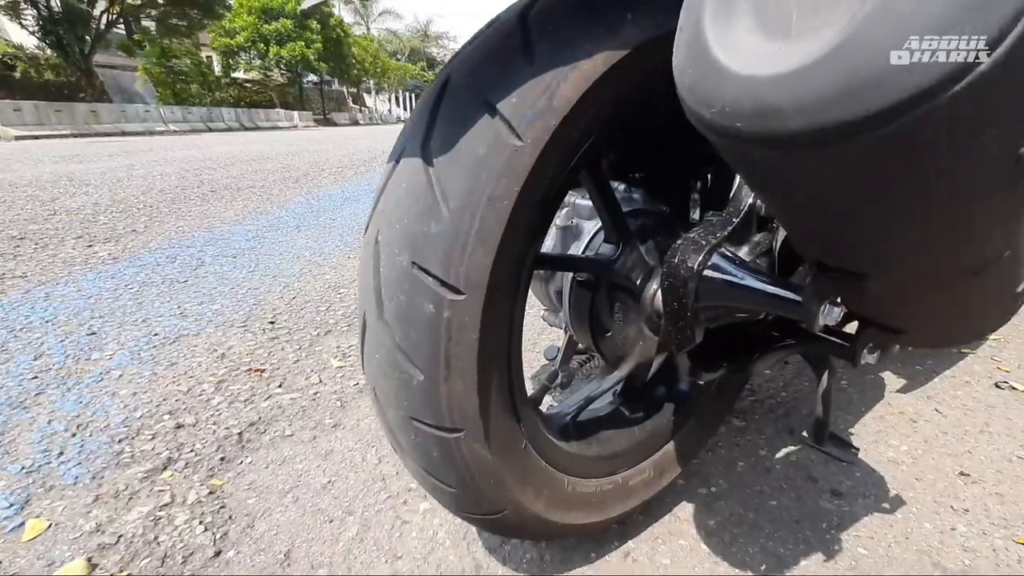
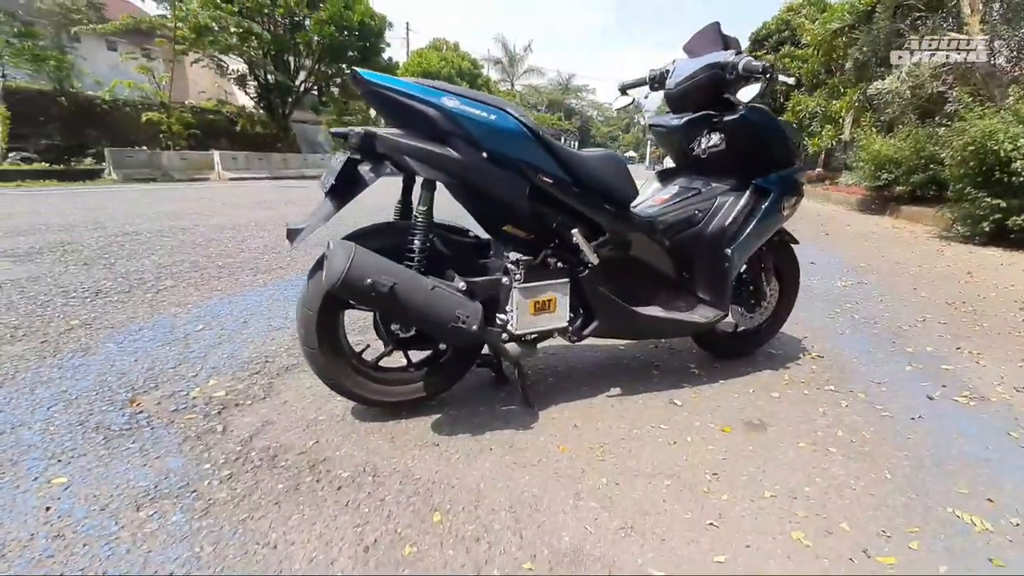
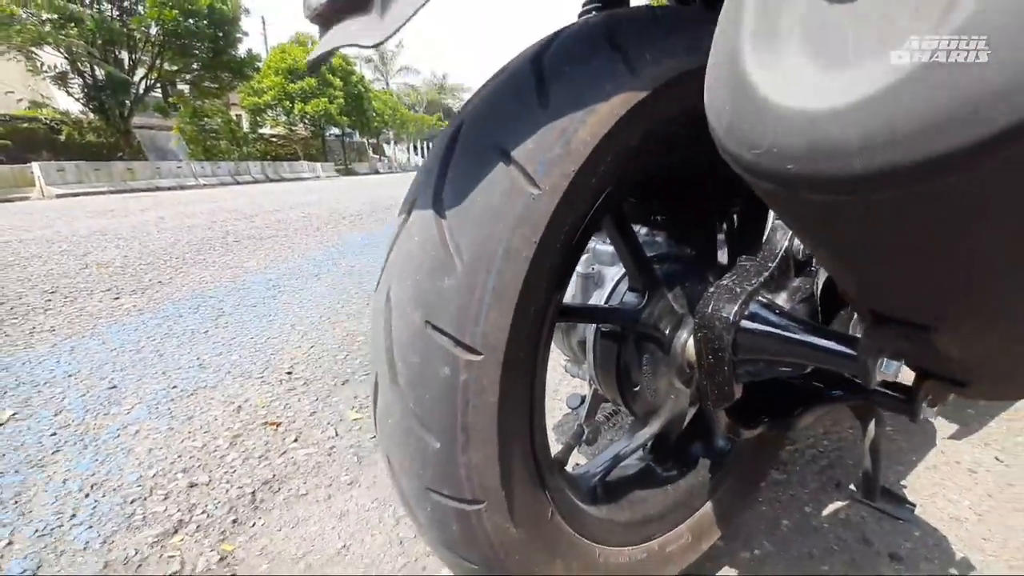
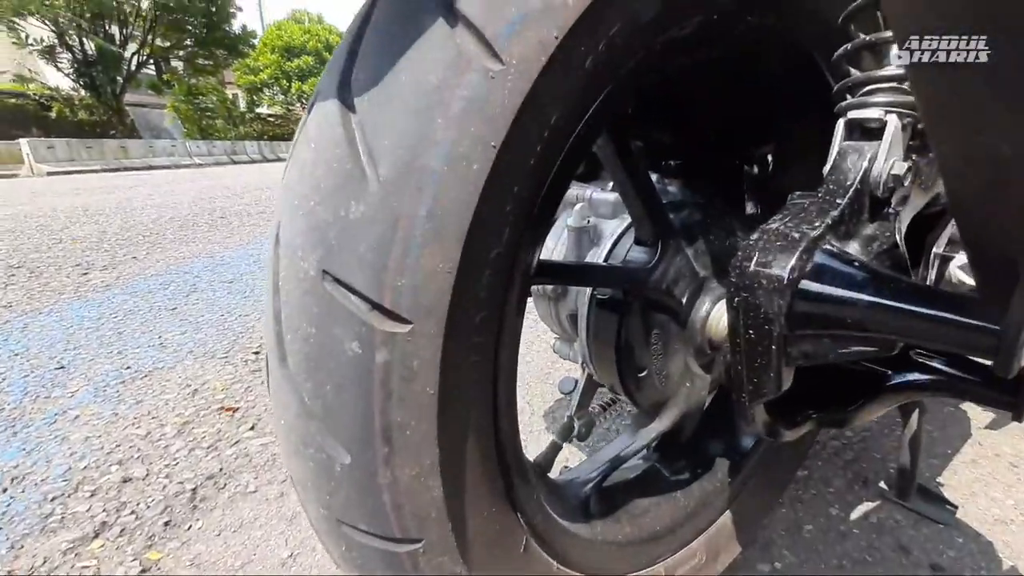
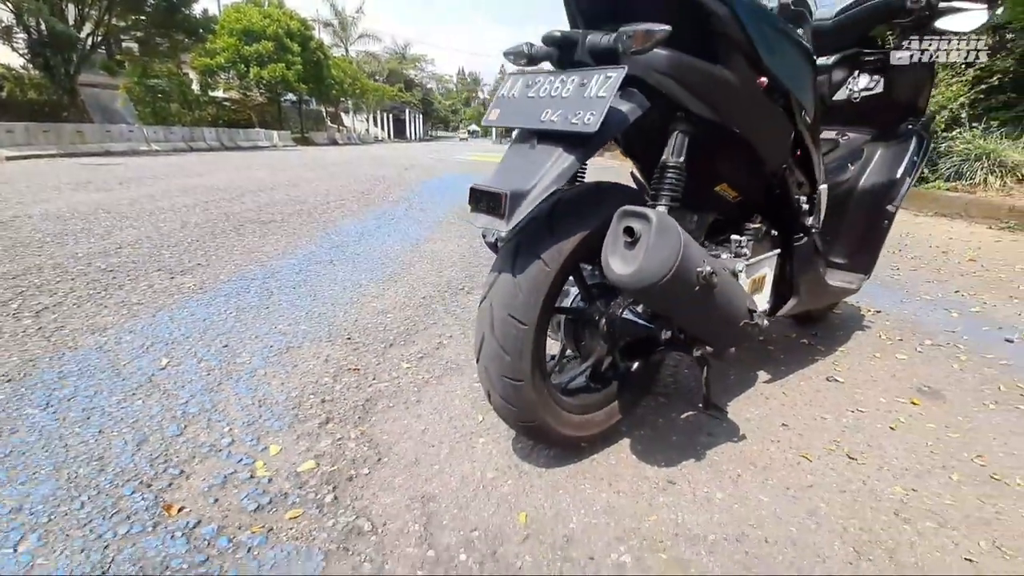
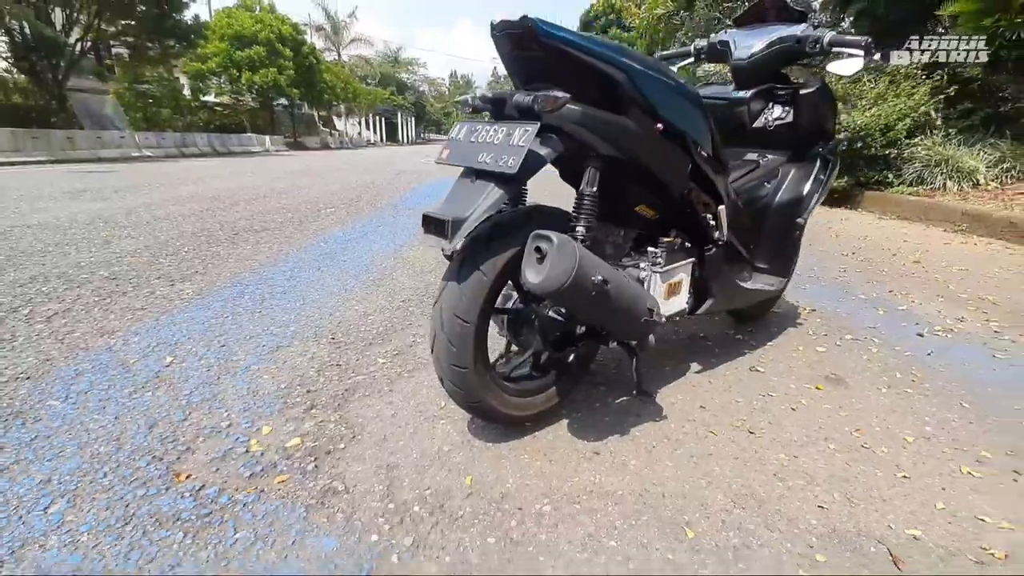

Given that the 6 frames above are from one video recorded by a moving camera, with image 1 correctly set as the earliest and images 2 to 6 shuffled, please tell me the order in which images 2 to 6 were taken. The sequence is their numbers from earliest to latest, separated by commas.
4, 3, 5, 6, 2
